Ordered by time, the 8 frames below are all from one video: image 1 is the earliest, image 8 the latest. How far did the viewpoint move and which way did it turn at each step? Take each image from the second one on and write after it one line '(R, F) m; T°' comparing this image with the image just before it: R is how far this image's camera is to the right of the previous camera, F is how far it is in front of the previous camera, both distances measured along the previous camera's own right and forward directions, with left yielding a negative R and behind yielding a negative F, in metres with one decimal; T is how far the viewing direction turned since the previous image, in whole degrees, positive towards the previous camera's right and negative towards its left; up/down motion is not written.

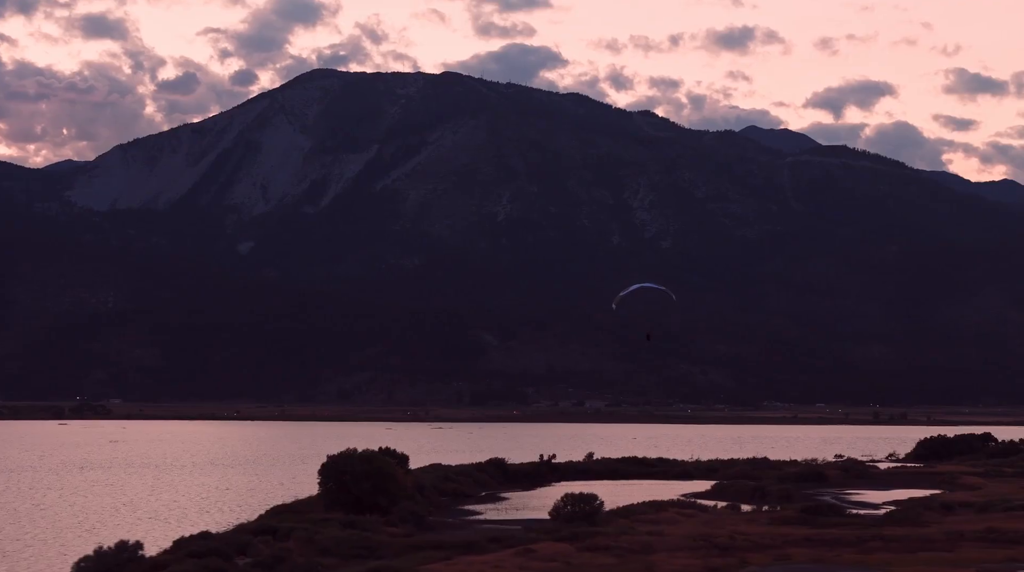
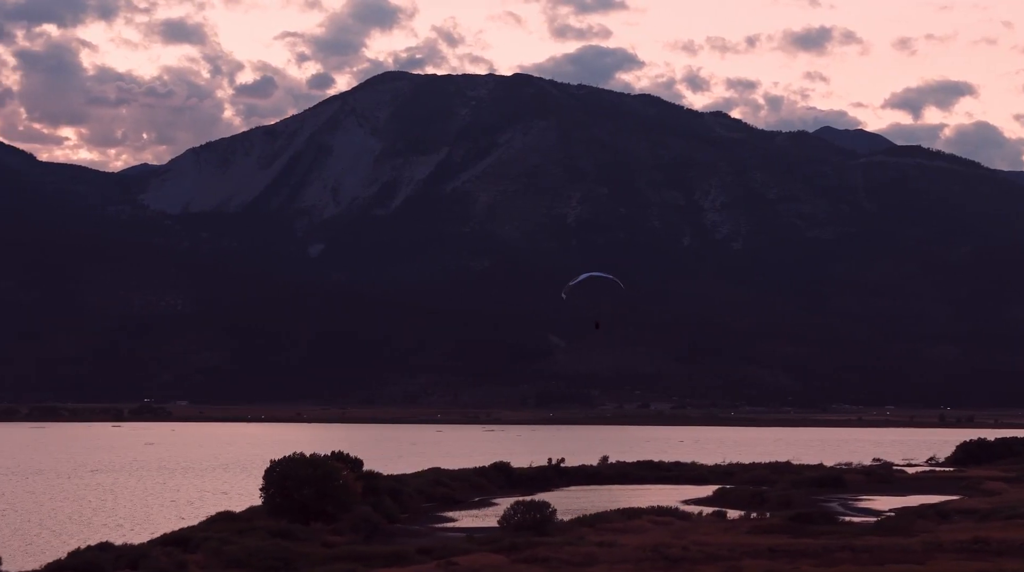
(+0.9, +0.6) m; -2°
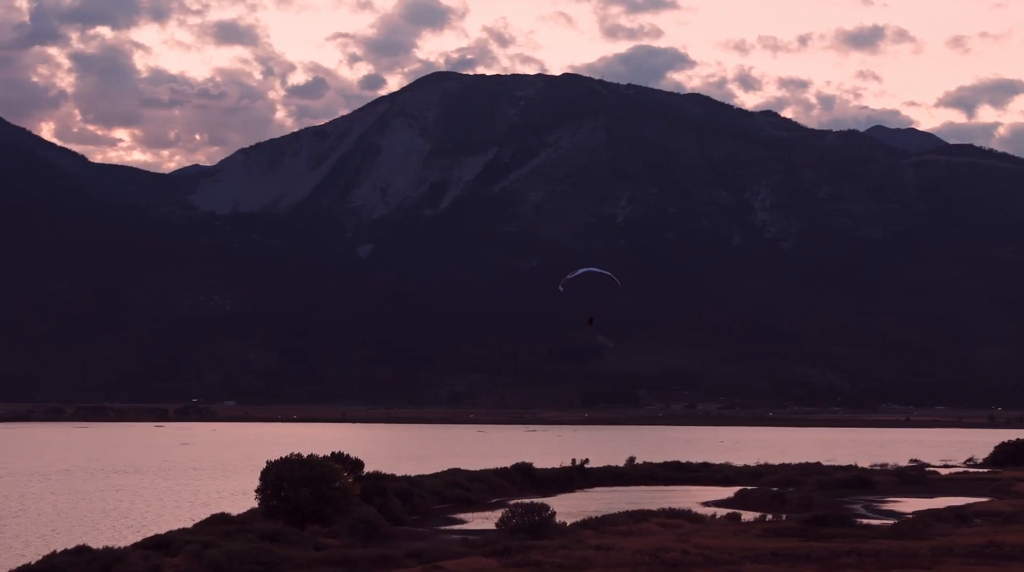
(+0.4, +0.2) m; -2°
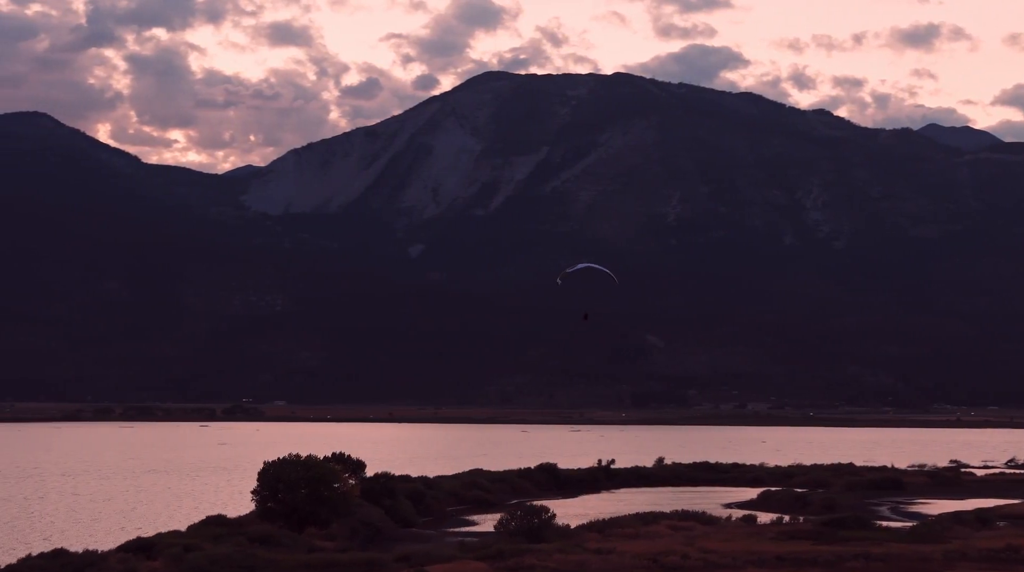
(+0.4, +0.2) m; -2°
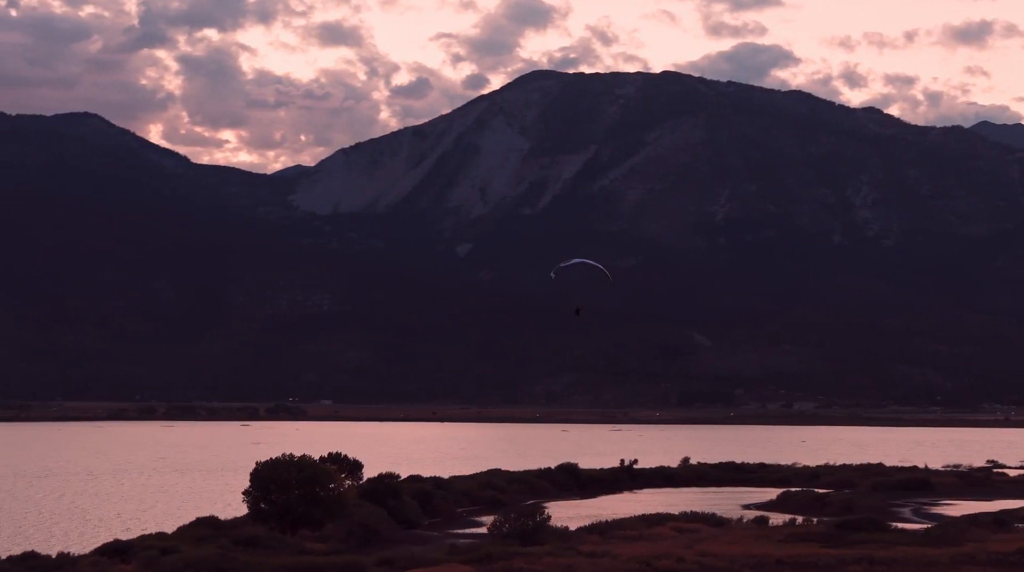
(+0.4, +0.2) m; -2°
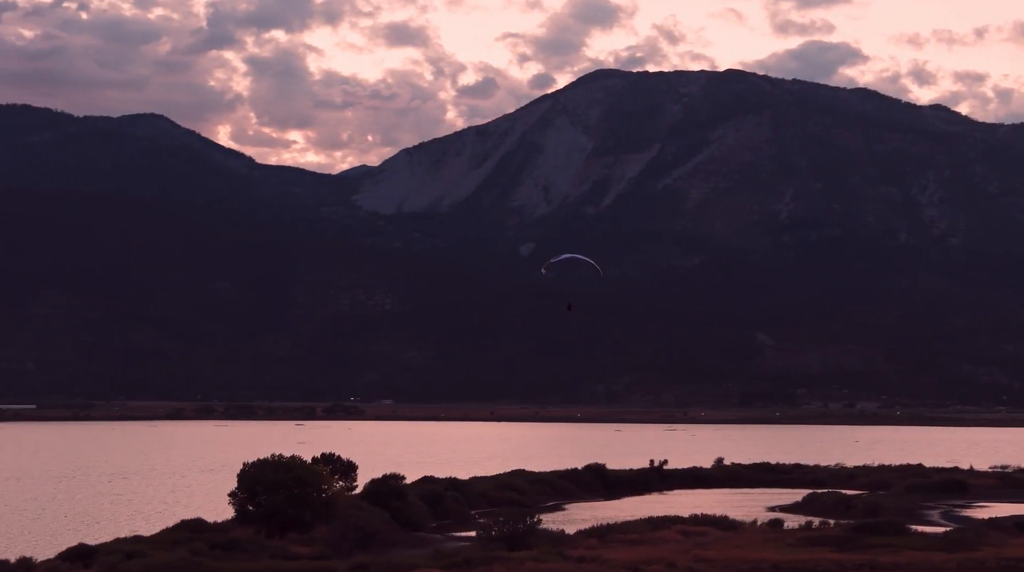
(+0.5, +0.3) m; -2°
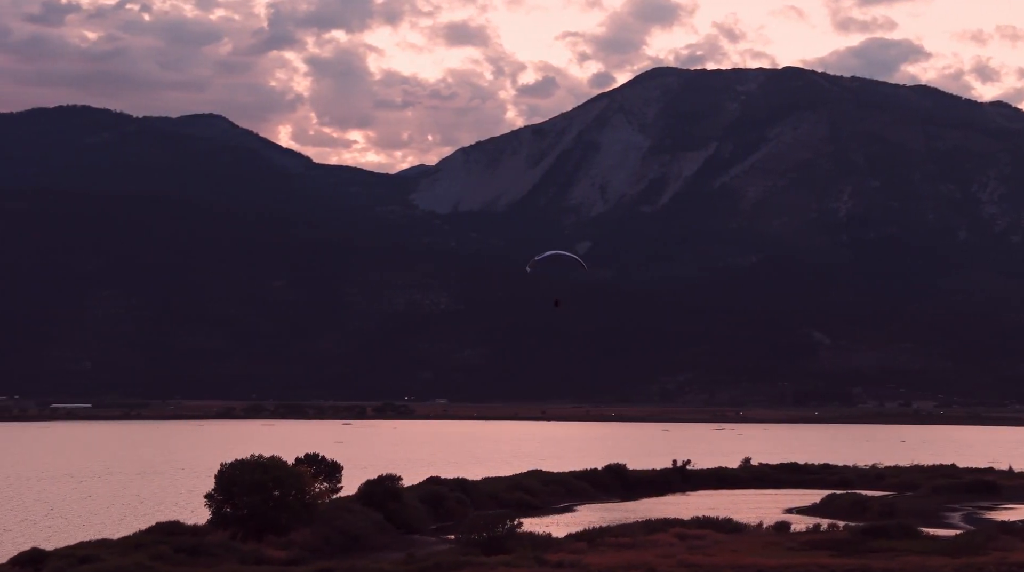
(+0.5, +0.3) m; -2°
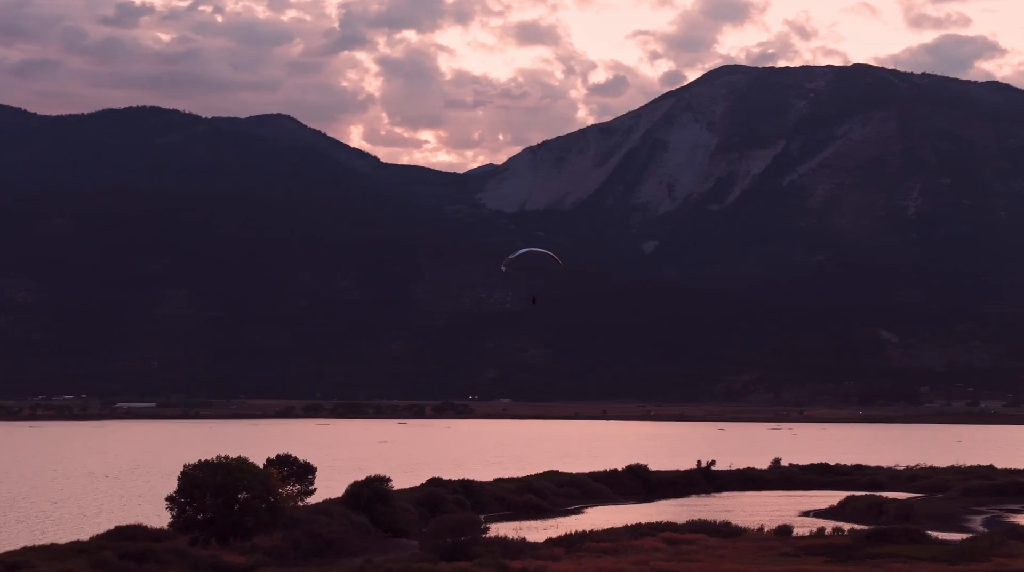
(+0.6, +0.4) m; -2°
